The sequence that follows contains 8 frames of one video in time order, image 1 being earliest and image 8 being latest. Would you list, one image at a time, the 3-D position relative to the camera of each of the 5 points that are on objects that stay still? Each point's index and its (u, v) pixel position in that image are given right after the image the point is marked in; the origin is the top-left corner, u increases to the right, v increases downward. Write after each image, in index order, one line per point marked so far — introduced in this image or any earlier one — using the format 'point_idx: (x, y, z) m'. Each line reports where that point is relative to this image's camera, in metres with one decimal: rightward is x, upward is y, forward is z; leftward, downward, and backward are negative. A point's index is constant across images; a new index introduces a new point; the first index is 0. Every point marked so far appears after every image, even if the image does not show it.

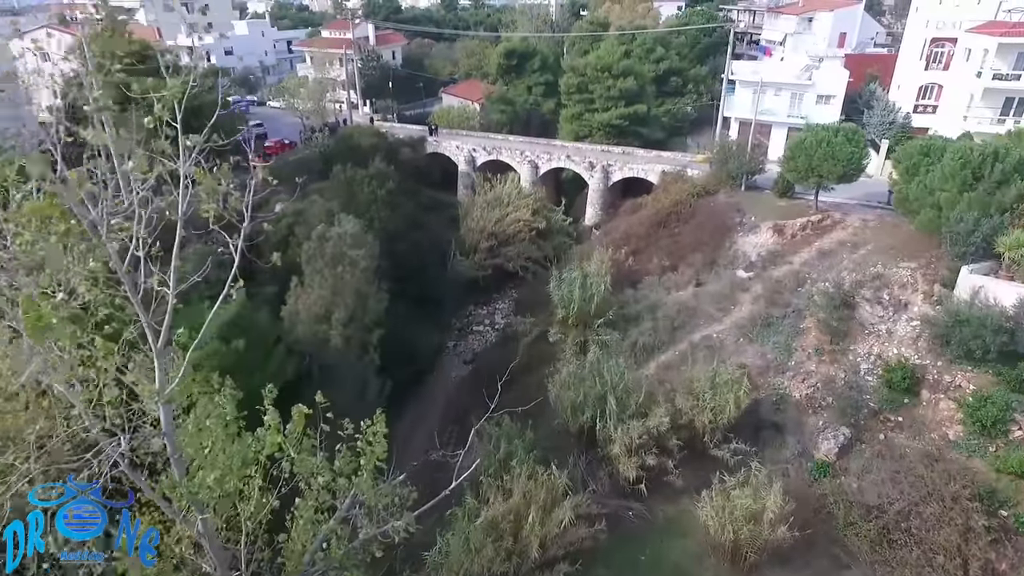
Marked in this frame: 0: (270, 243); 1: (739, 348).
0: (-7.3, +1.3, +18.4) m
1: (+7.0, -1.9, +19.1) m
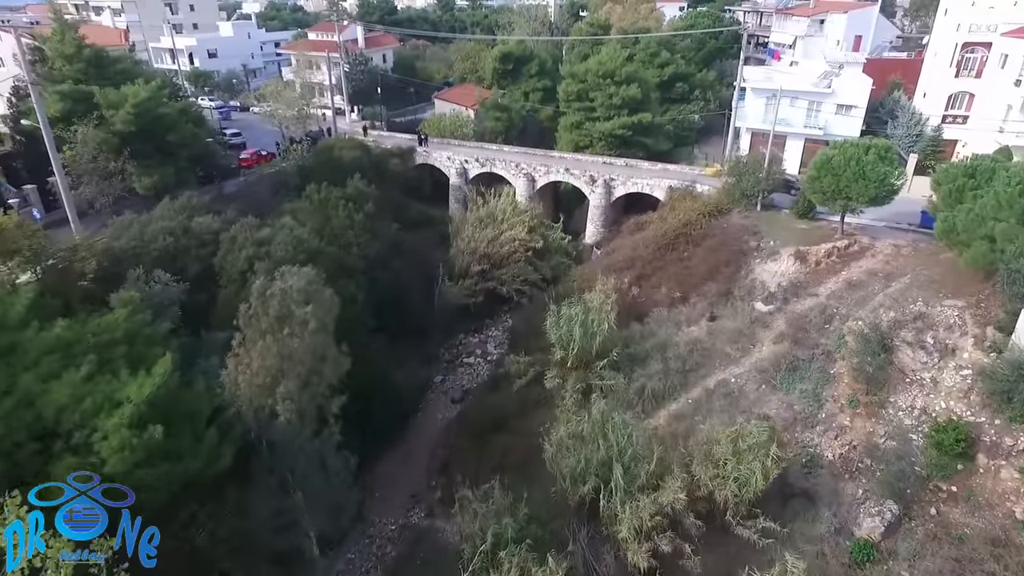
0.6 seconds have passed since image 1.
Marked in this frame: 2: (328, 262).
0: (-7.5, +0.2, +16.1) m
1: (+6.8, -3.0, +16.8) m
2: (-5.2, +0.7, +17.5) m
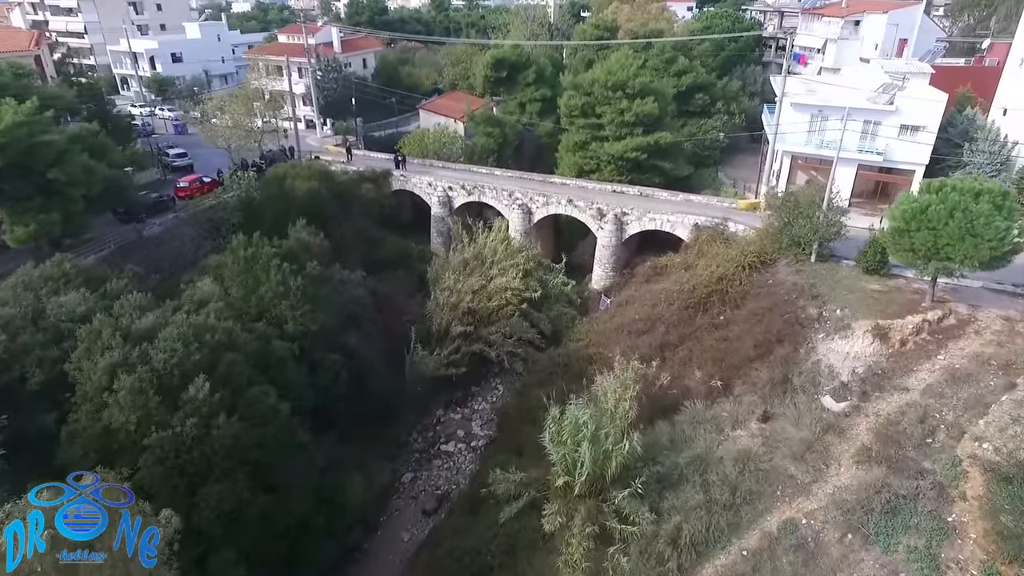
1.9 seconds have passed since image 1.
0: (-7.8, -1.9, +11.1) m
1: (+6.5, -5.1, +11.9) m
2: (-5.5, -1.4, +12.6) m
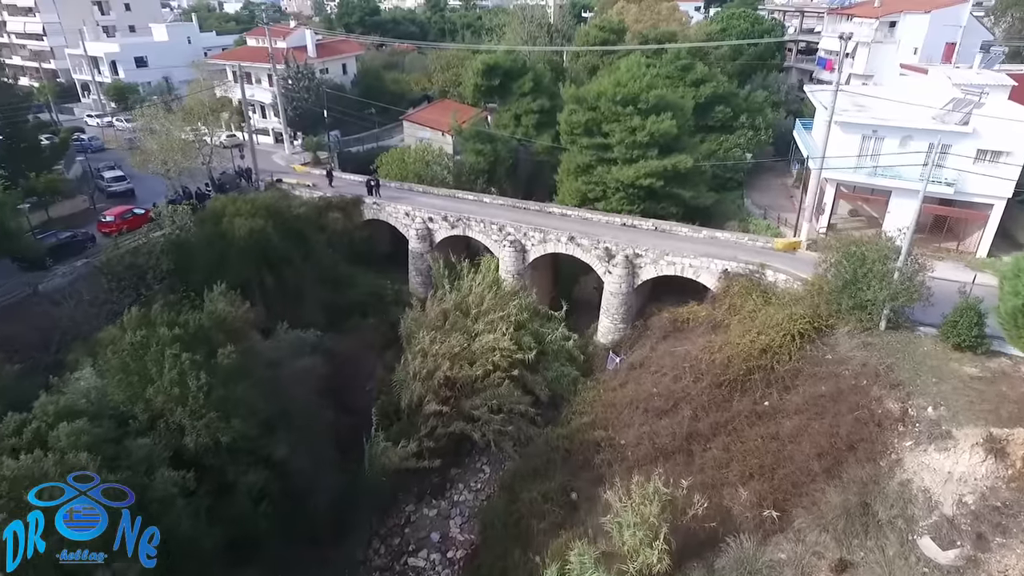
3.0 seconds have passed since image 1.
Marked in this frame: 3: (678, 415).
0: (-8.1, -3.7, +7.1) m
1: (+6.1, -6.9, +7.8) m
2: (-5.9, -3.2, +8.5) m
3: (+4.2, -3.2, +15.5) m
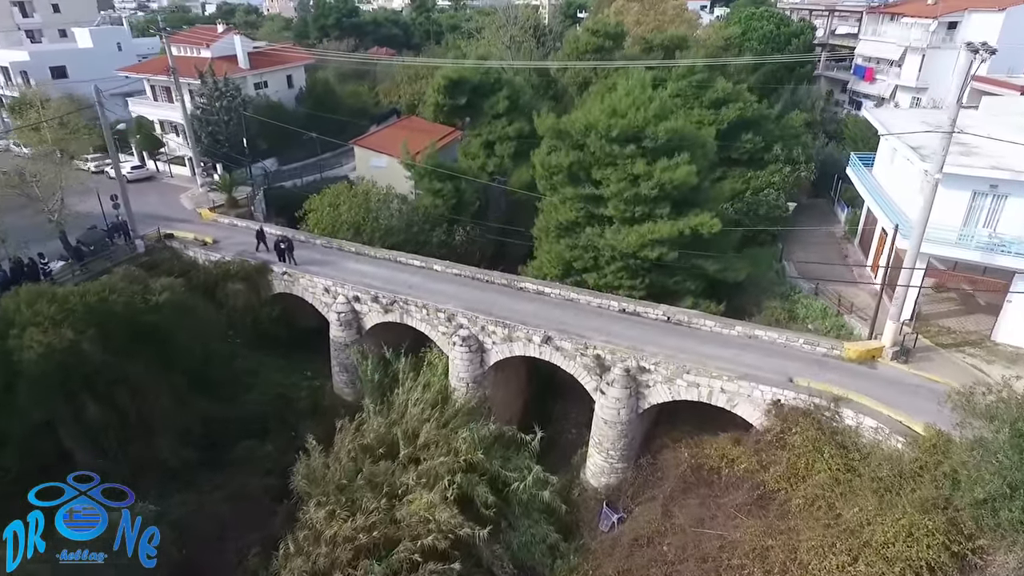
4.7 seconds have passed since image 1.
0: (-9.3, -6.5, +0.7) m
1: (+5.0, -9.7, +1.5) m
2: (-7.0, -6.0, +2.2) m
3: (+3.1, -6.0, +9.2) m
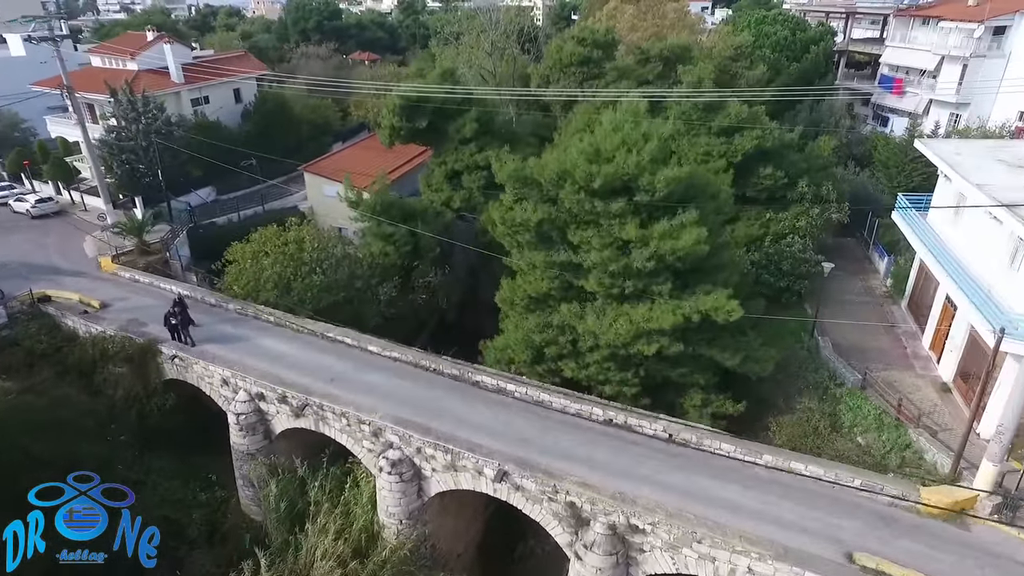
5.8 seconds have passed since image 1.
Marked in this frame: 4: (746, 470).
0: (-10.2, -8.5, -3.3) m
1: (+4.1, -11.6, -2.5) m
2: (-7.9, -8.0, -1.8) m
3: (+2.1, -7.9, +5.2) m
4: (+3.9, -3.1, +10.2) m
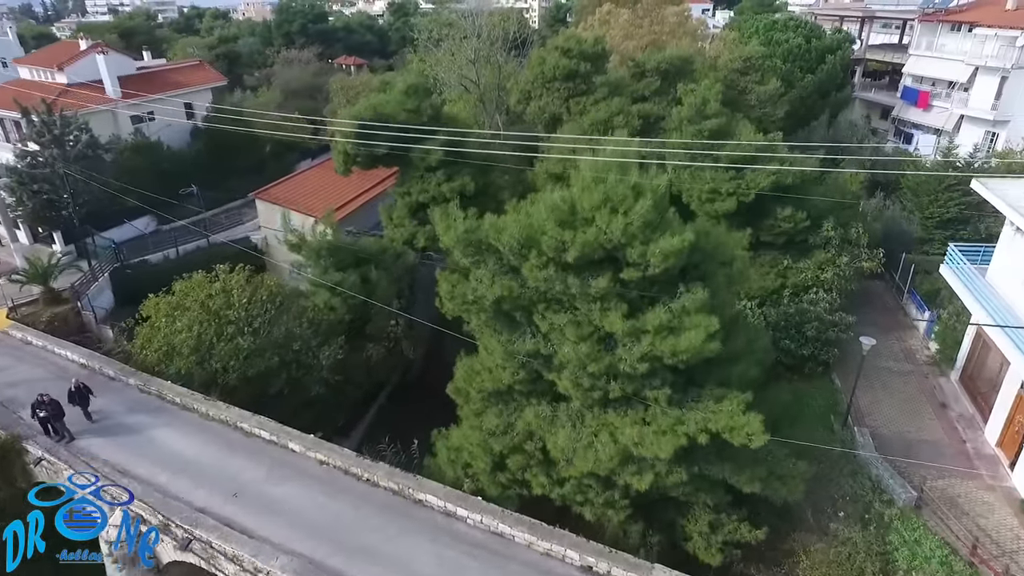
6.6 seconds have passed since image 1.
0: (-10.9, -9.9, -6.1) m
1: (+3.4, -13.0, -5.4) m
2: (-8.7, -9.4, -4.7) m
3: (+1.4, -9.4, +2.3) m
4: (+3.2, -4.5, +7.3) m
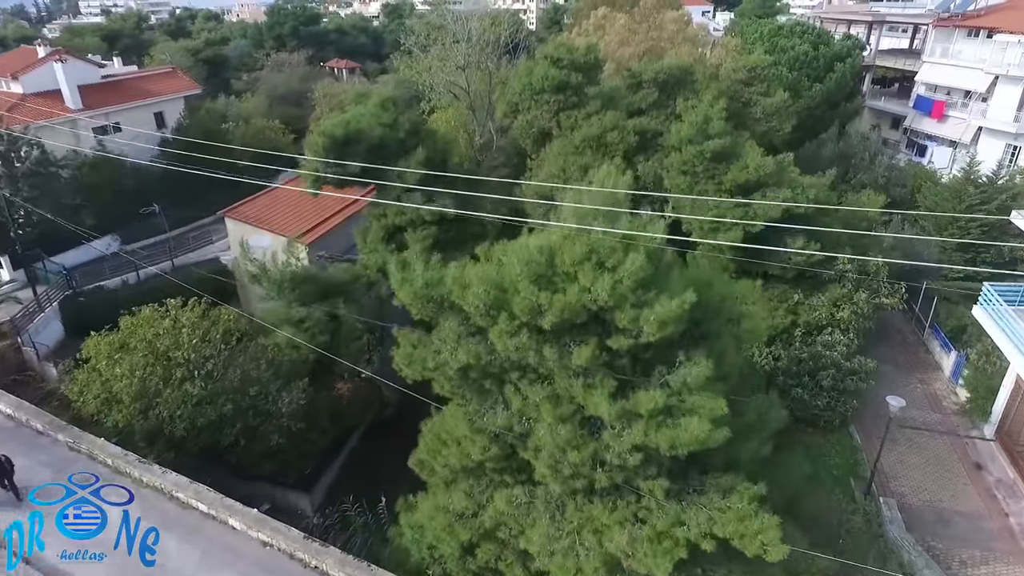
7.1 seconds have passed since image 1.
0: (-11.3, -10.7, -7.6) m
1: (+3.0, -13.8, -6.9) m
2: (-9.1, -10.2, -6.2) m
3: (+1.0, -10.2, +0.9) m
4: (+2.8, -5.3, +5.9) m
